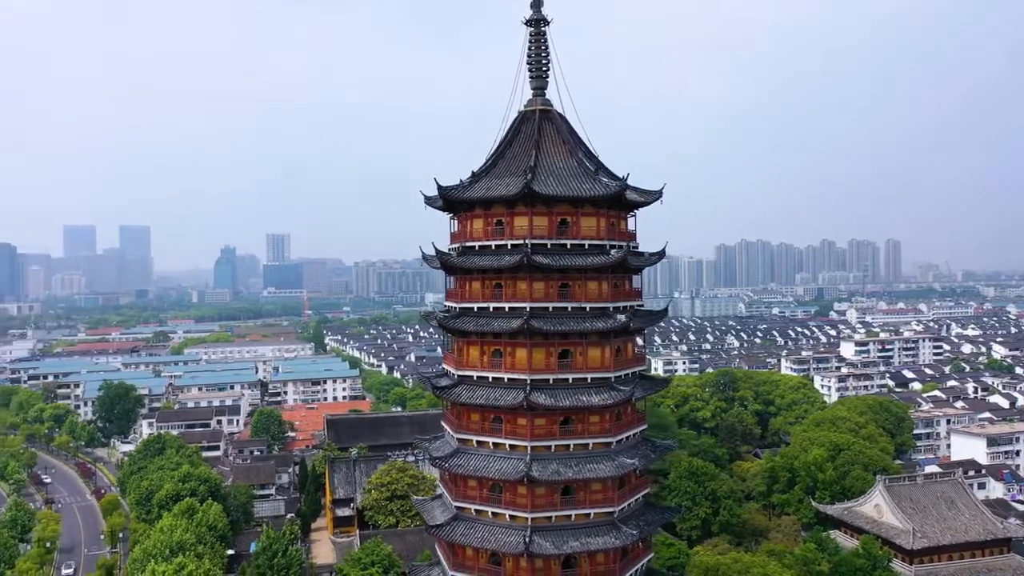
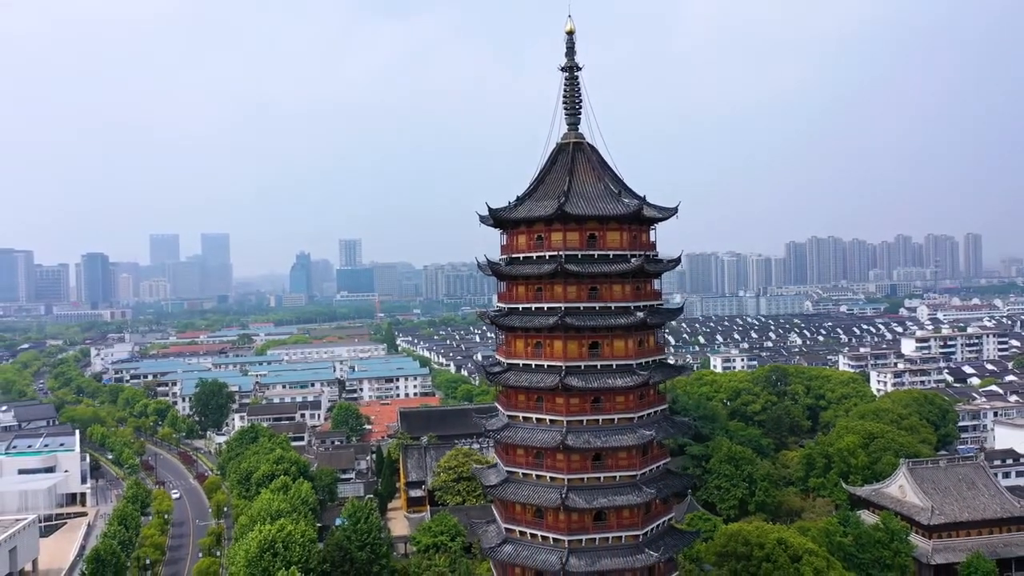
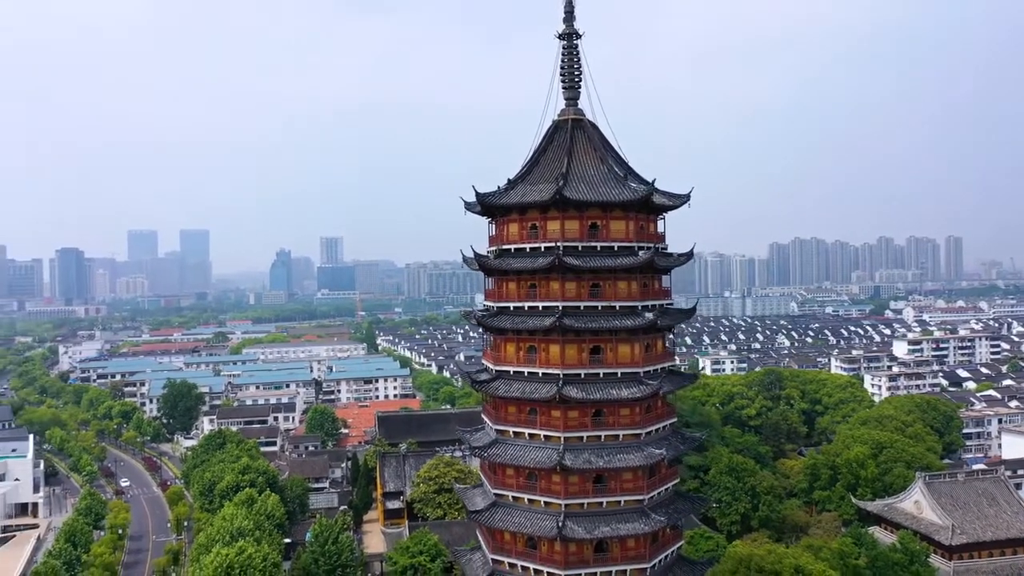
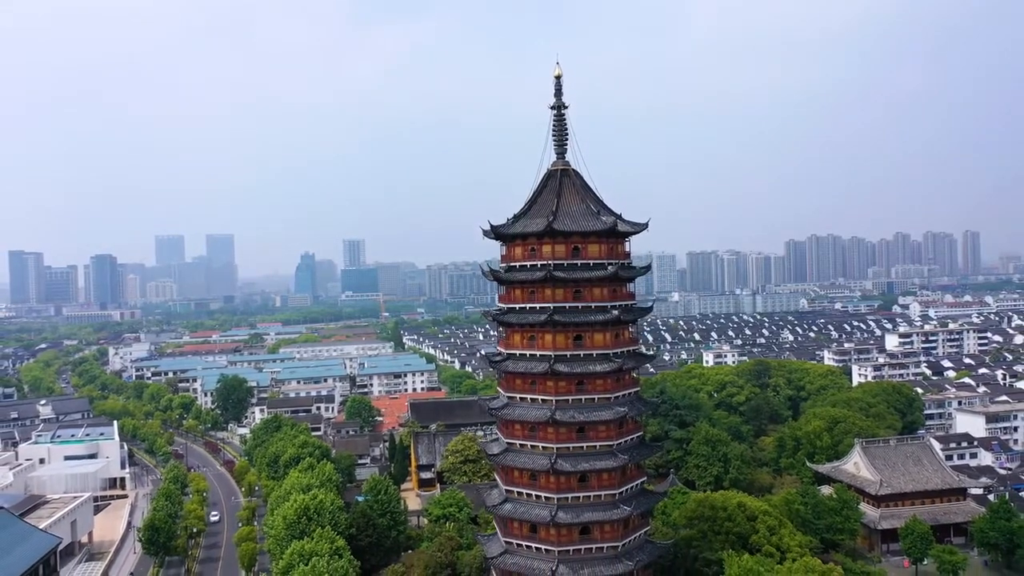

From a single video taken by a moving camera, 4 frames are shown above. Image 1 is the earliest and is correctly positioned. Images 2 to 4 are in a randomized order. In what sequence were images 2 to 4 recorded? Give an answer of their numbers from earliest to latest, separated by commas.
3, 2, 4
